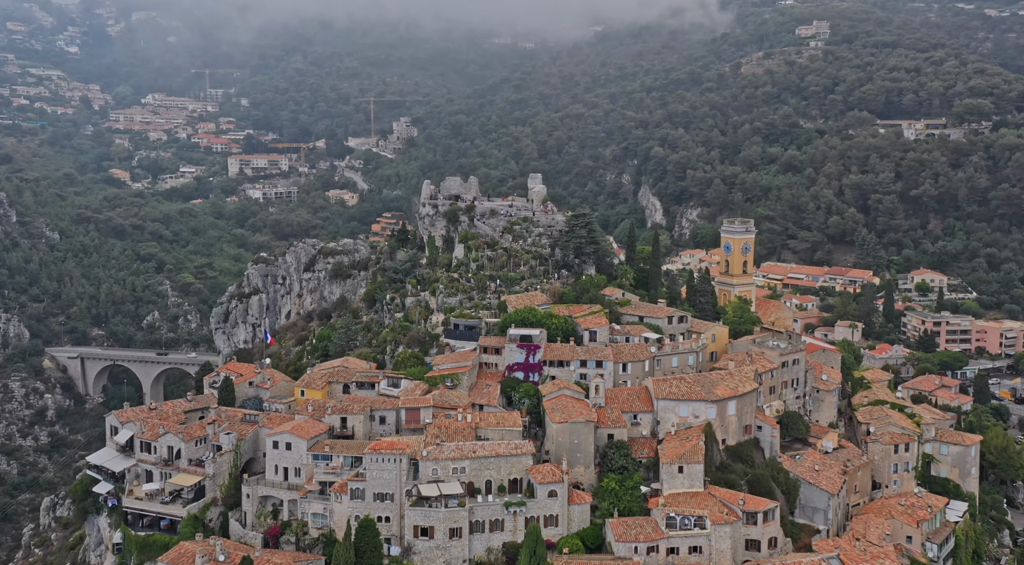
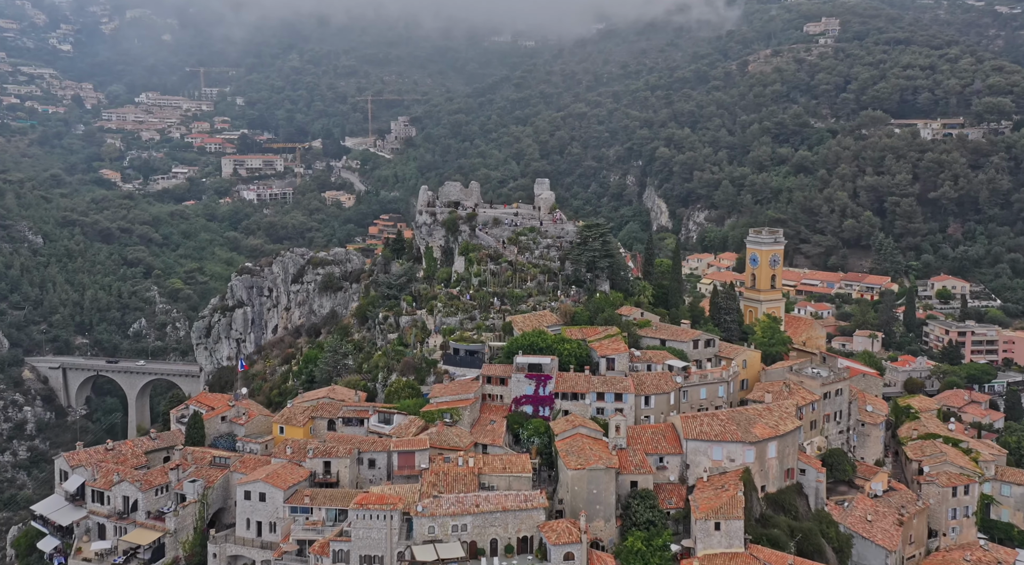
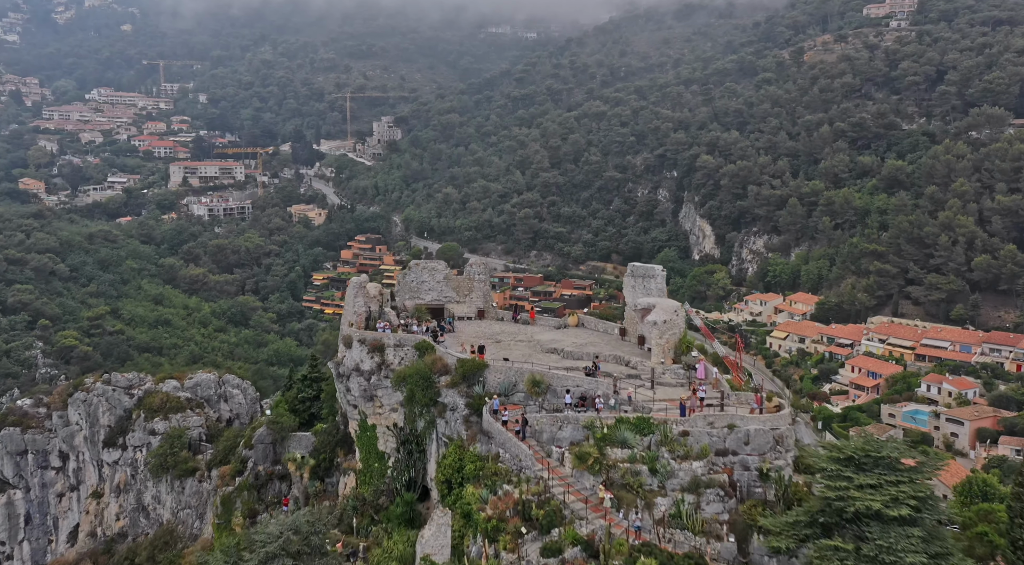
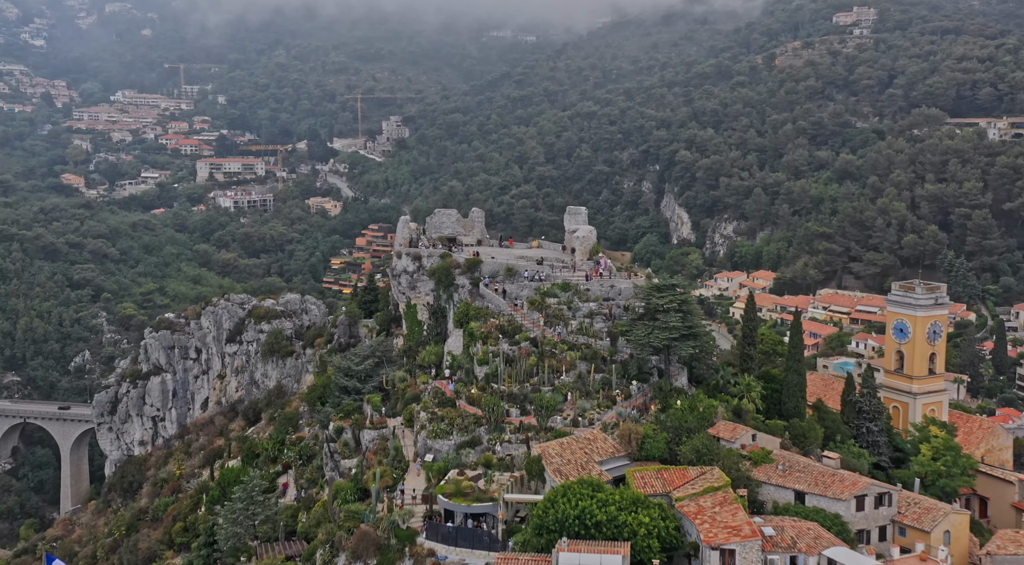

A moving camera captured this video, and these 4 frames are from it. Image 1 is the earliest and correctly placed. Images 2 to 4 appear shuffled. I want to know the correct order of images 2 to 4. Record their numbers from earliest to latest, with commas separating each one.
2, 4, 3
